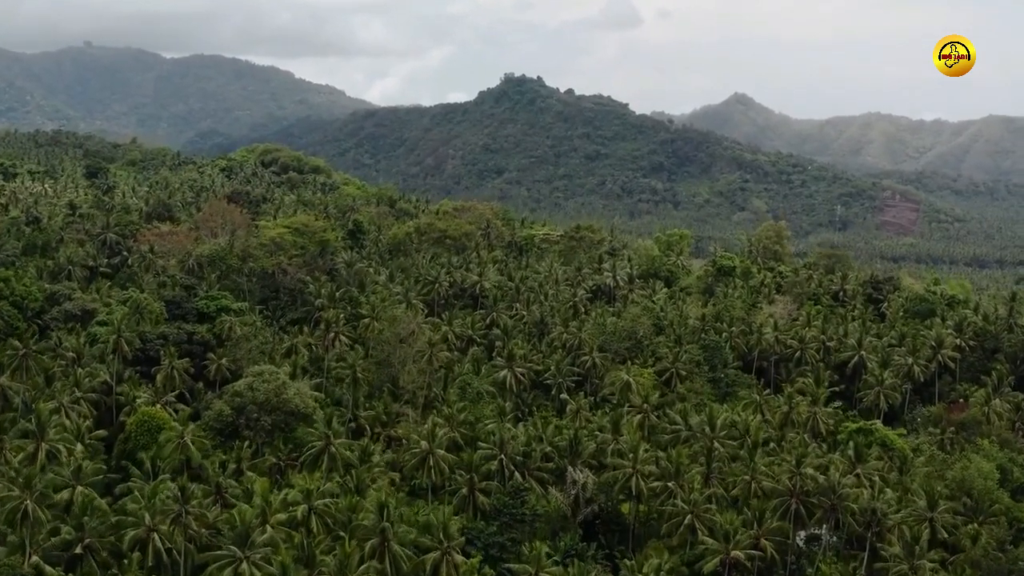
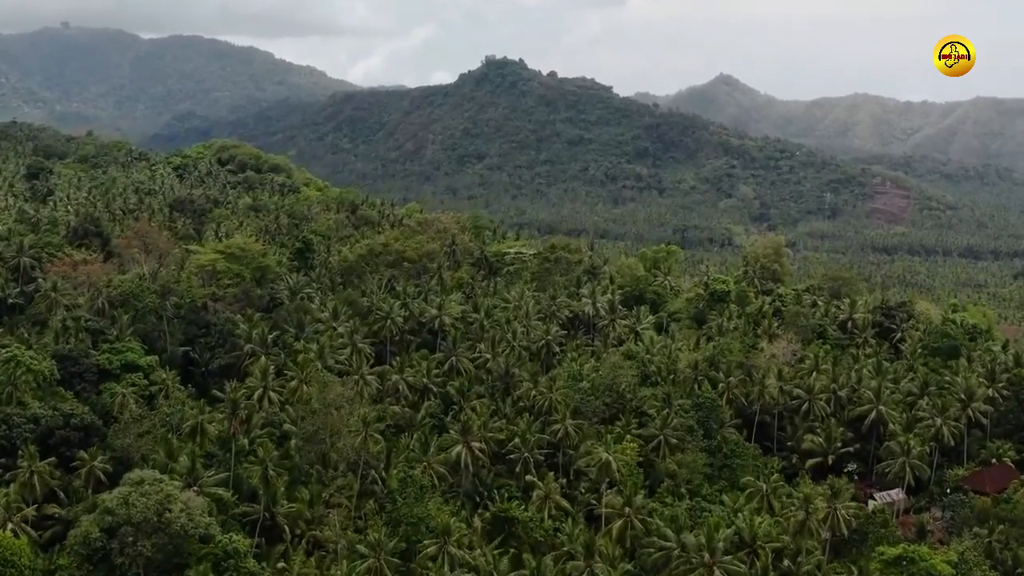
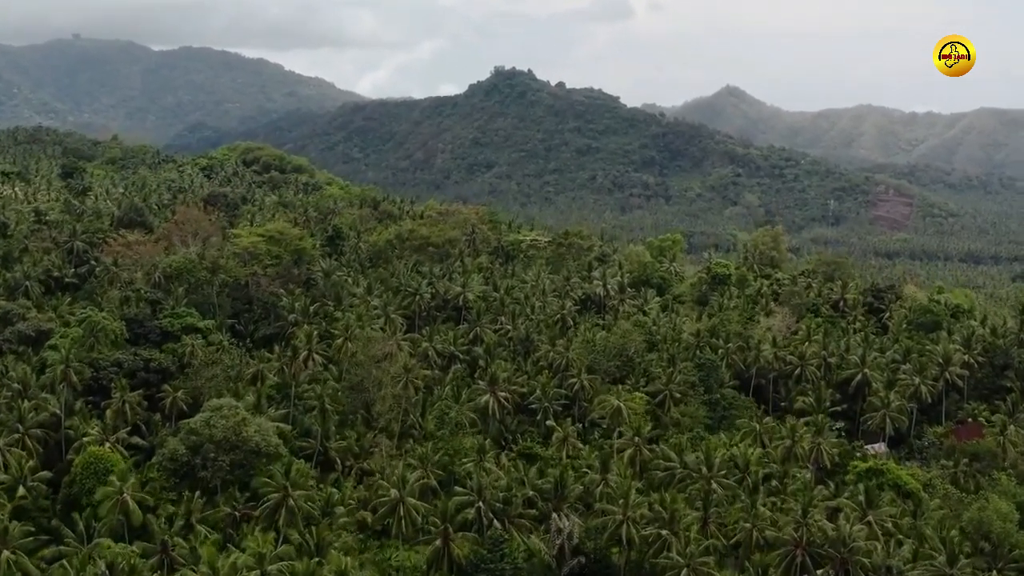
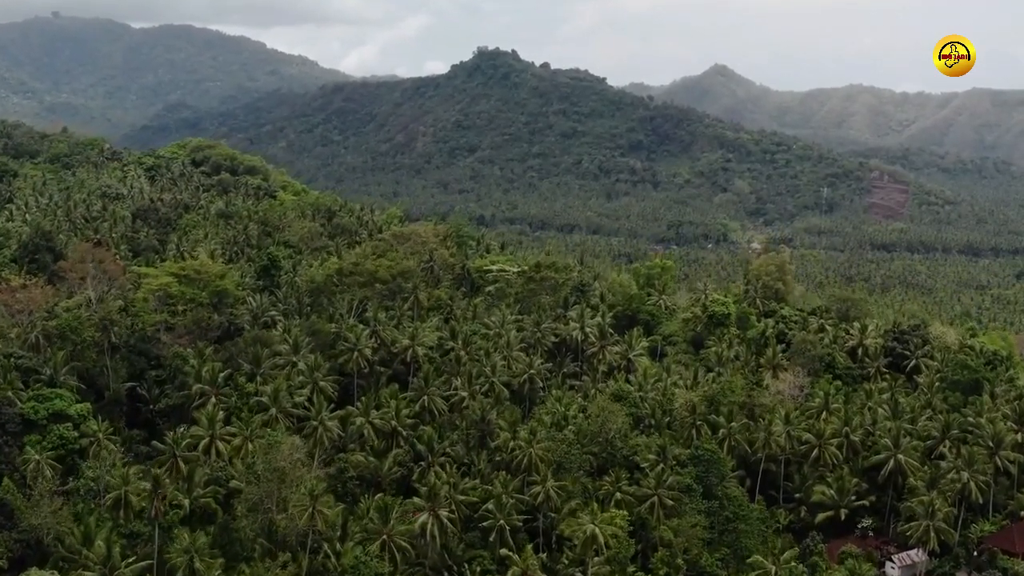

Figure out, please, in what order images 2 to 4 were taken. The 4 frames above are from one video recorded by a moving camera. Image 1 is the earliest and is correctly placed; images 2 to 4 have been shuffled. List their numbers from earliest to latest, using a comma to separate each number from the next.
3, 2, 4
